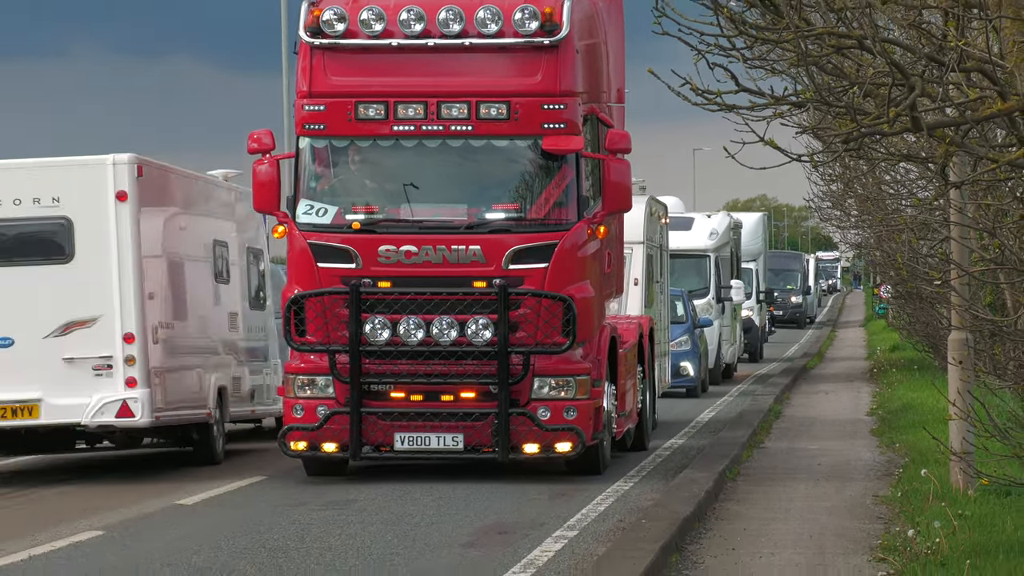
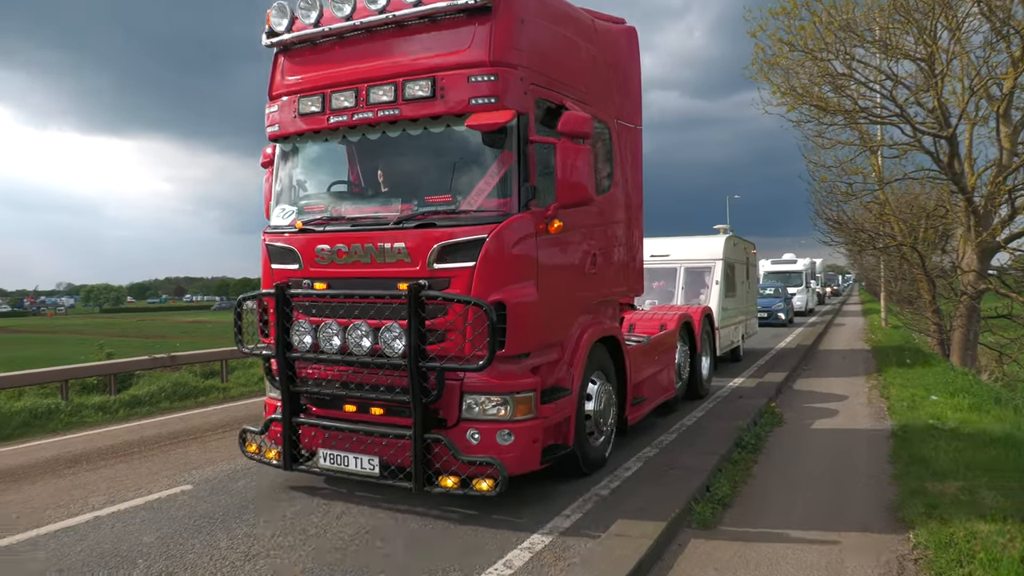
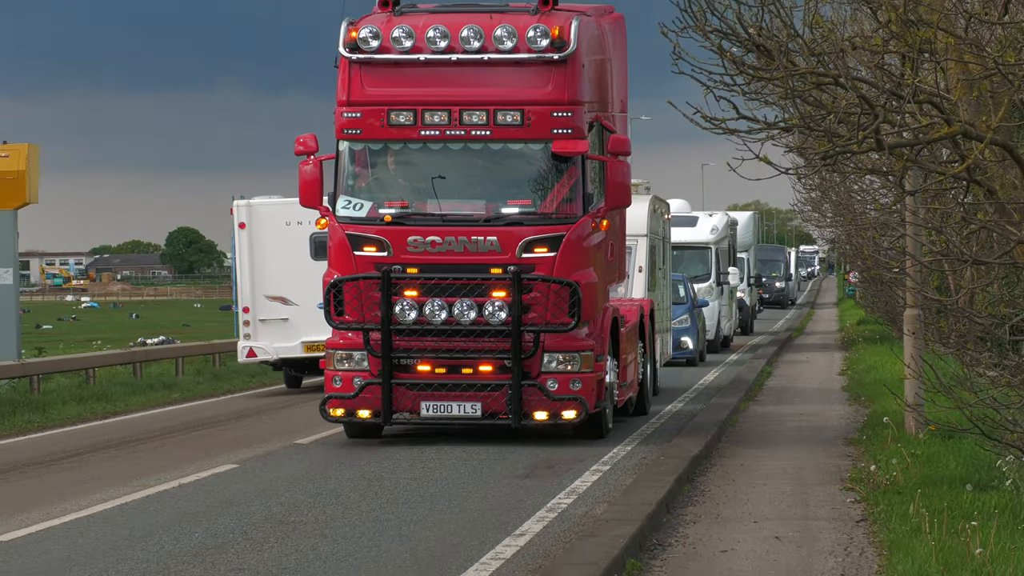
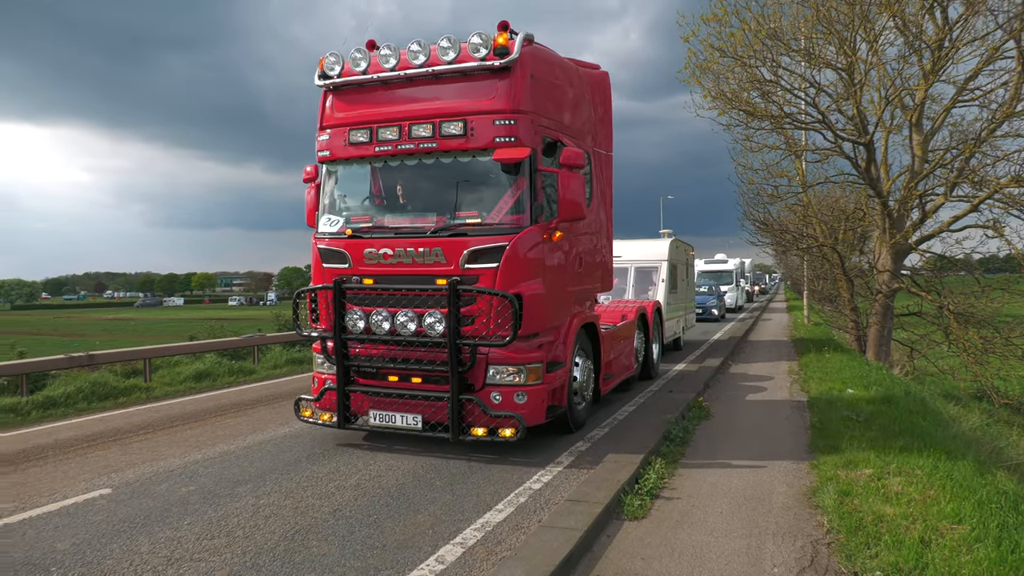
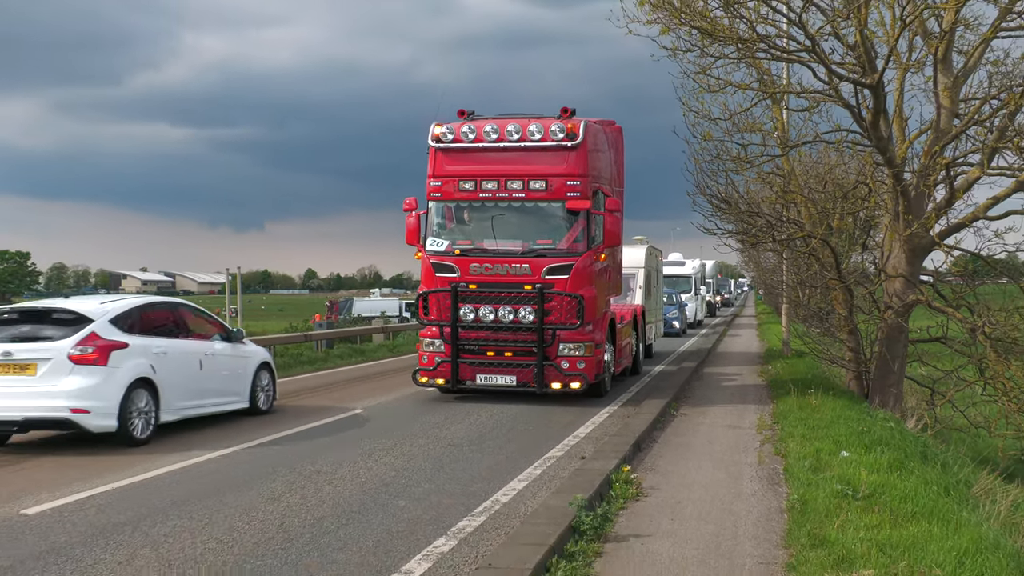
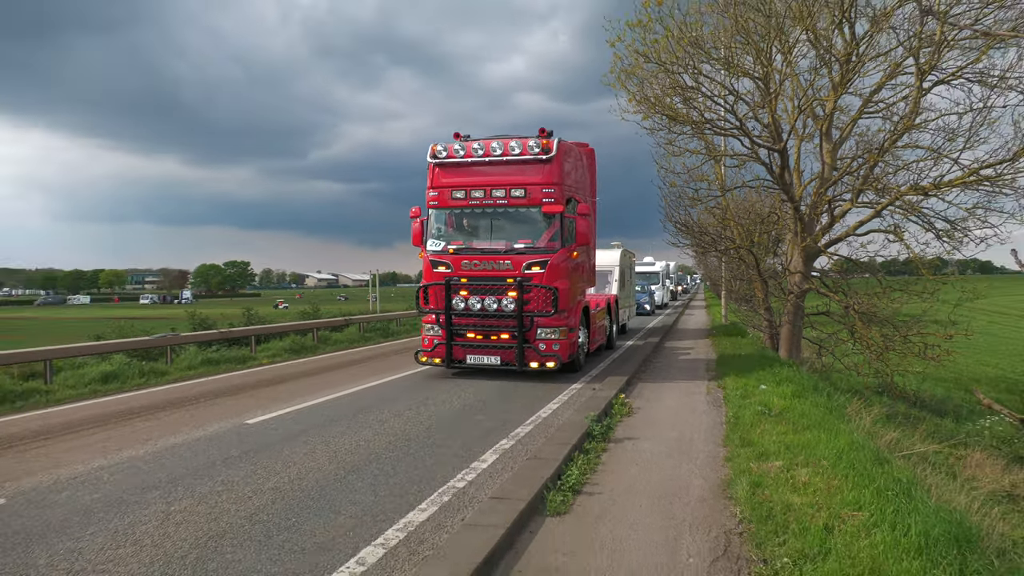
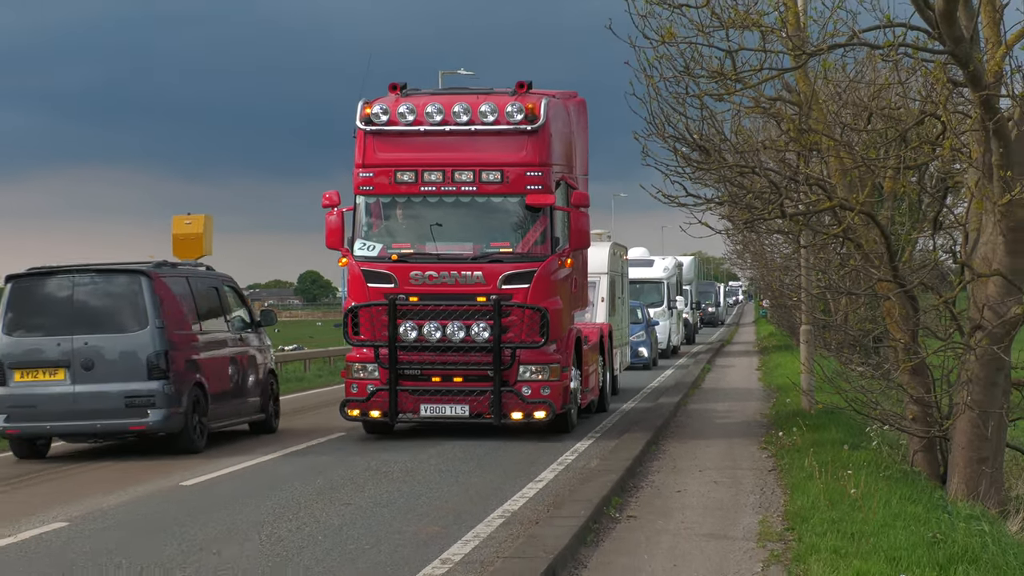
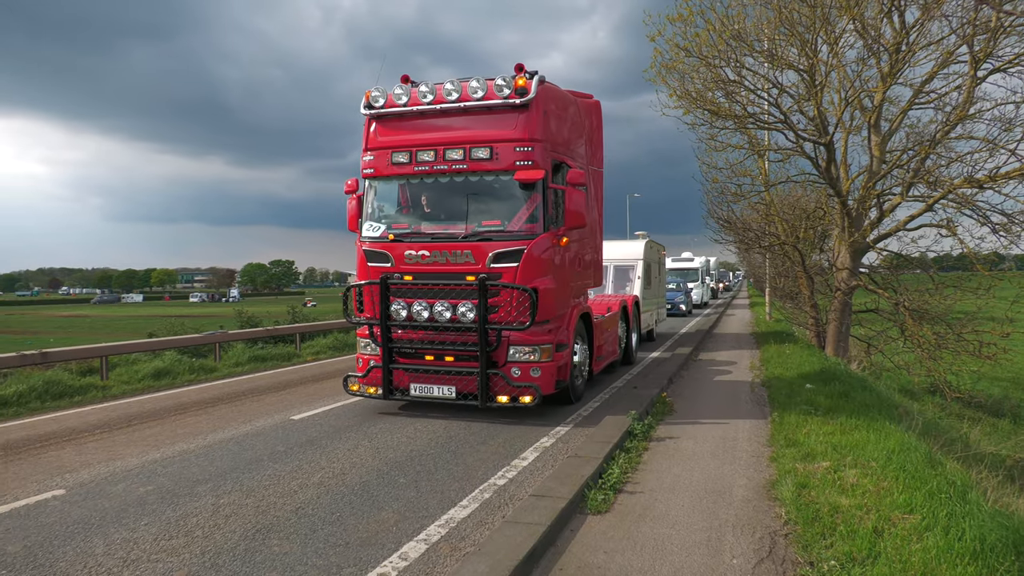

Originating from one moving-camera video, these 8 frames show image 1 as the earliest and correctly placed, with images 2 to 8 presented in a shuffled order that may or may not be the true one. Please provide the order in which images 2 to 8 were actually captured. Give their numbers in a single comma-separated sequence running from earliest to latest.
3, 7, 5, 6, 8, 4, 2
